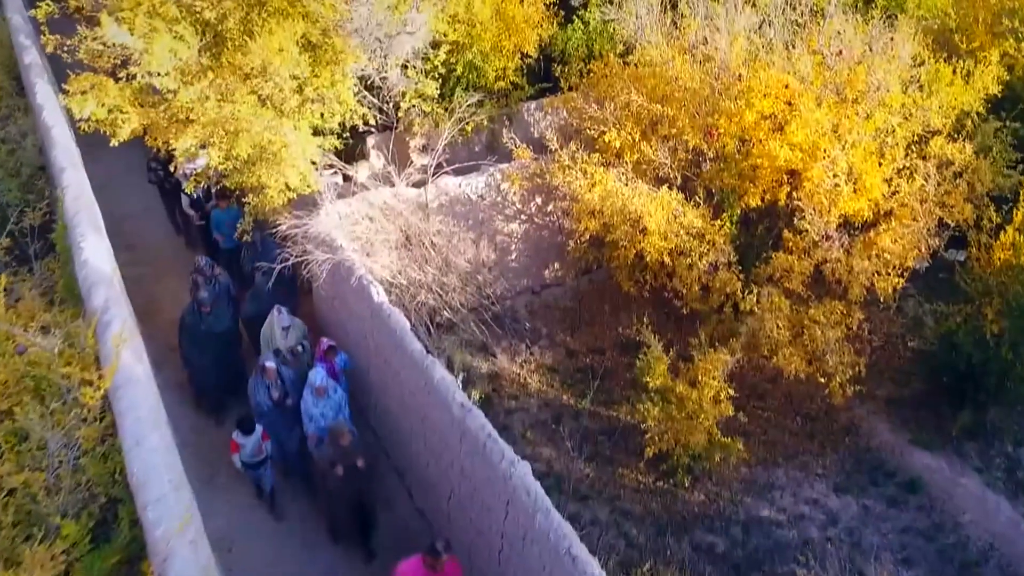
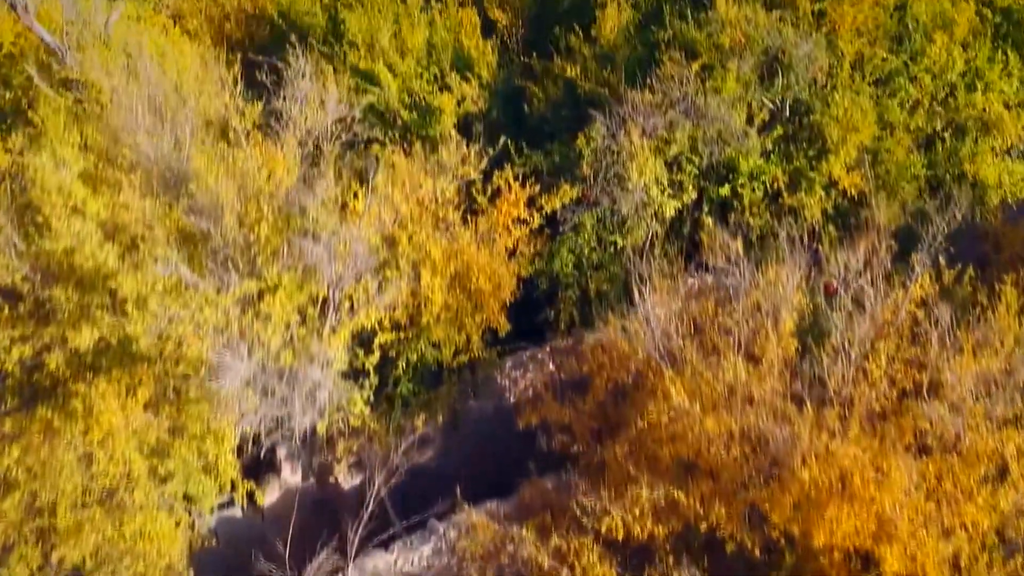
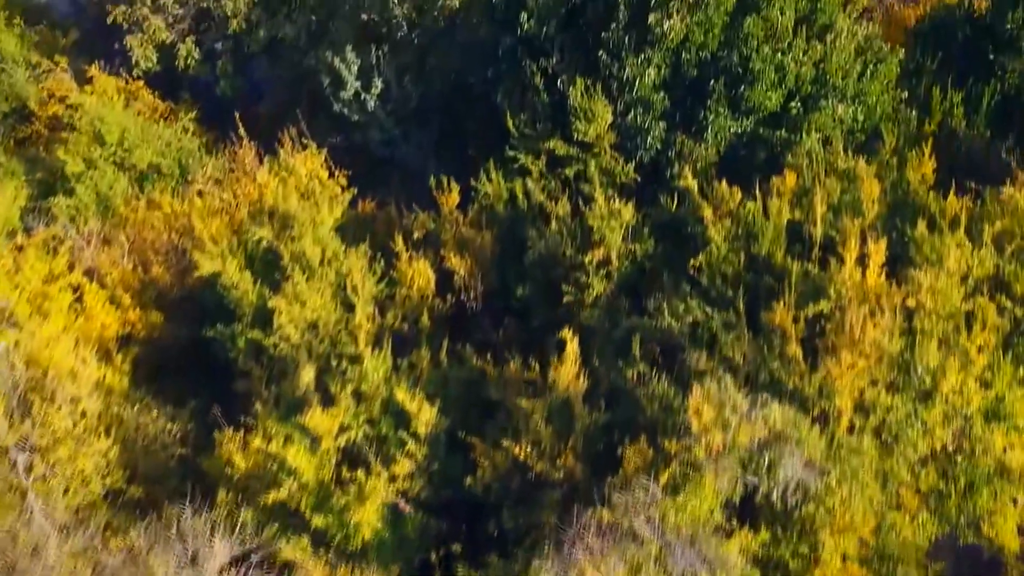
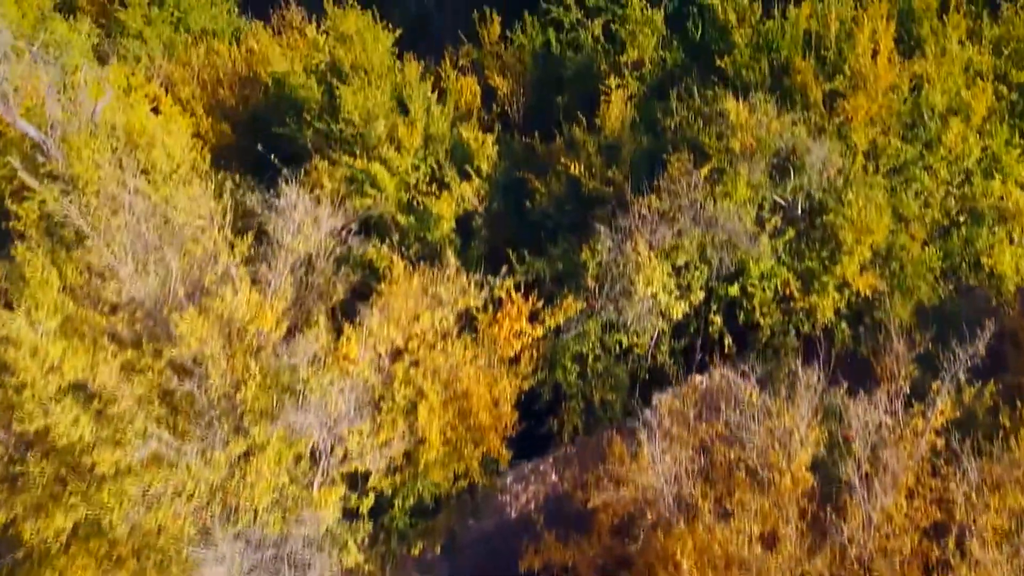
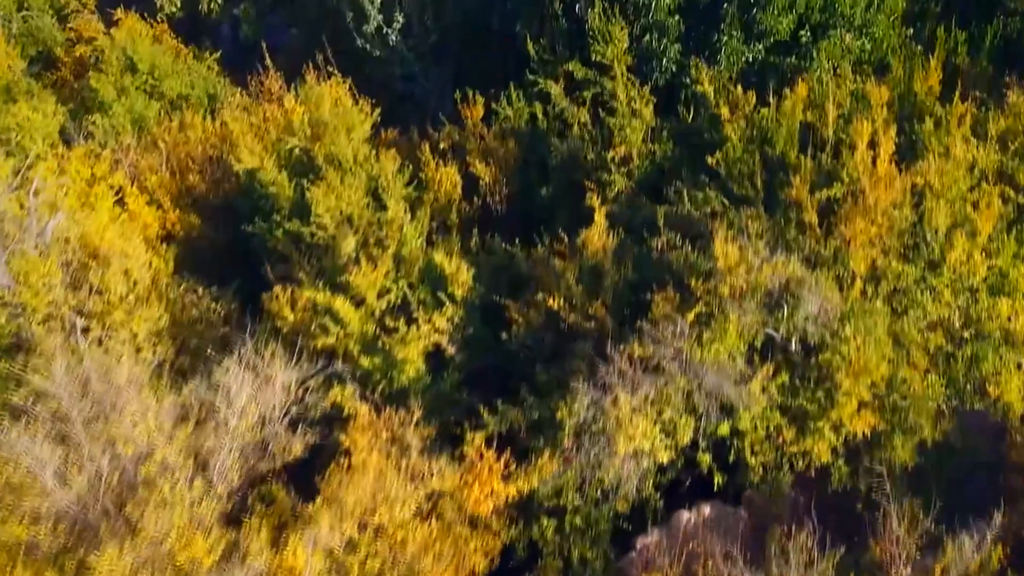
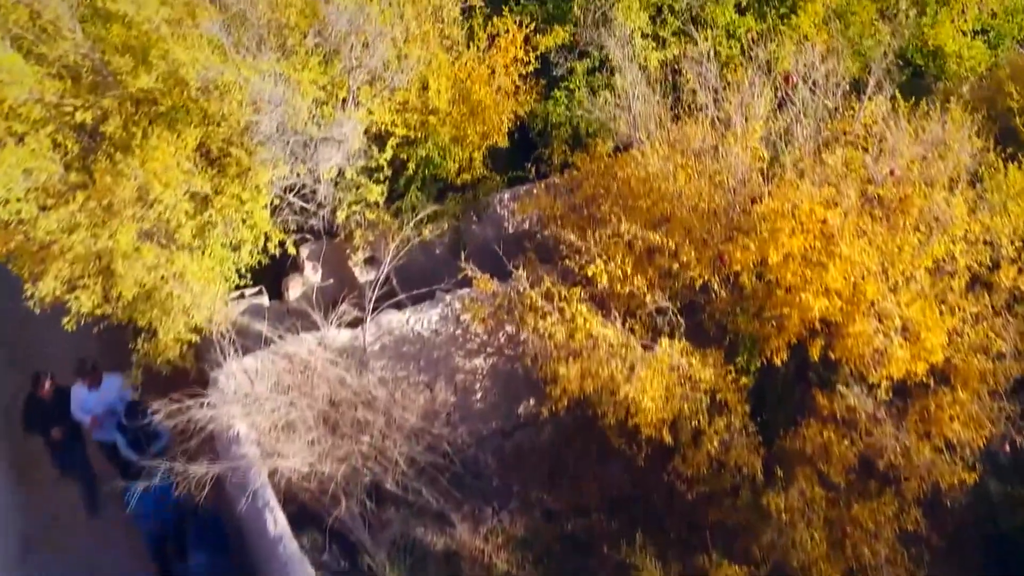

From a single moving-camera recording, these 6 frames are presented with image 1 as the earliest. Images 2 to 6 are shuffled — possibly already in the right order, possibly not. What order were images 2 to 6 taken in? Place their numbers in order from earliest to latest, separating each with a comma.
6, 2, 4, 5, 3
